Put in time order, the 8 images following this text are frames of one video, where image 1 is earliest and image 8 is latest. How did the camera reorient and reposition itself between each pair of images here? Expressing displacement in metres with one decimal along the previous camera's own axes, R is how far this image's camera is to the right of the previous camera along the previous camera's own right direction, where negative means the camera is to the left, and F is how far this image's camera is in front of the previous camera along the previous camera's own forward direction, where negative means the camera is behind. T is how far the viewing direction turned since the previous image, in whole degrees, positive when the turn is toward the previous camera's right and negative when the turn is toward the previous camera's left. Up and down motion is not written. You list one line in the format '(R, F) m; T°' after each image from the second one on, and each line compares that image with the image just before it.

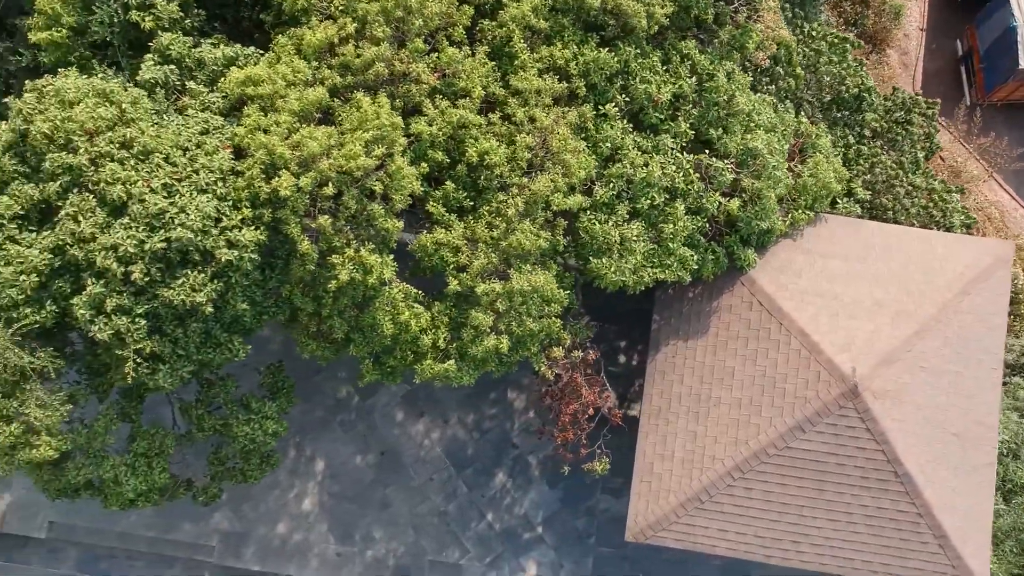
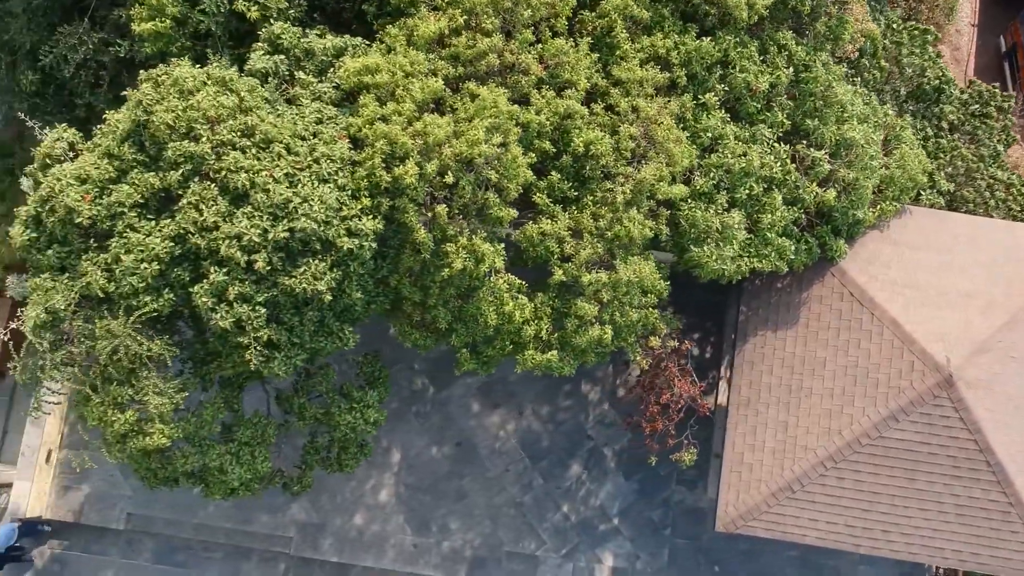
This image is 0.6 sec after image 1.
(-0.8, 0.0) m; 0°
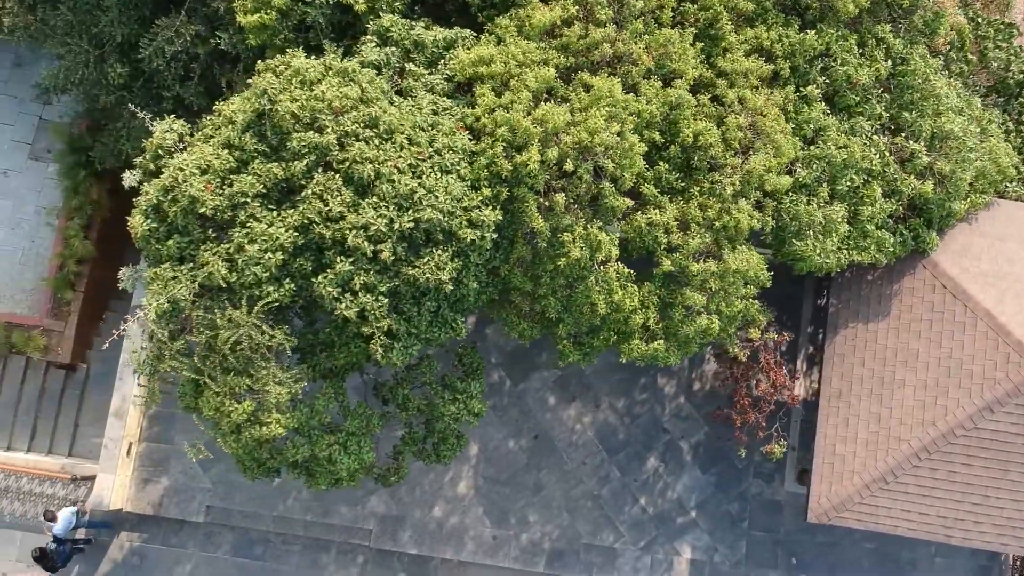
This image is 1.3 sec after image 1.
(-0.9, 0.0) m; 0°
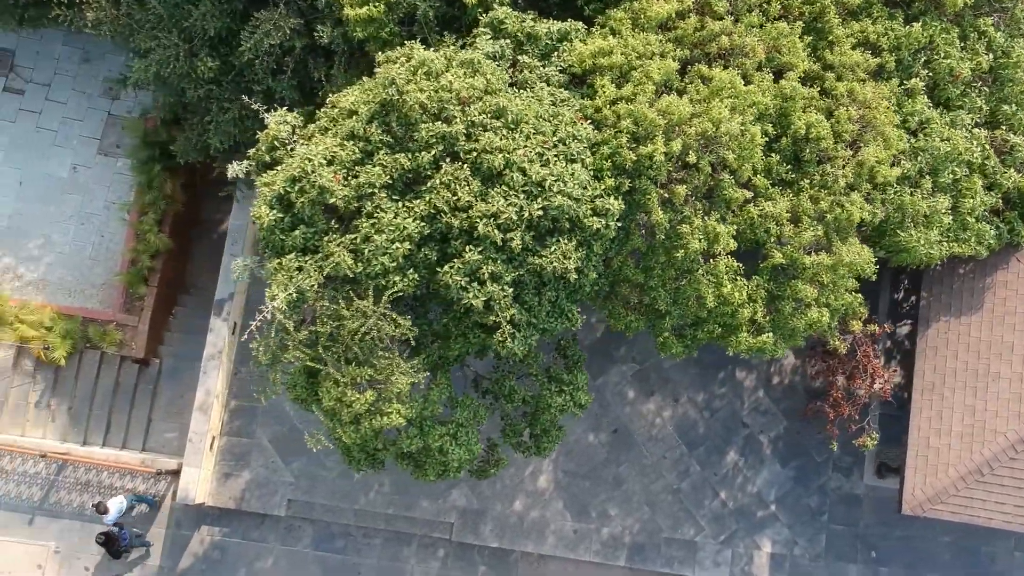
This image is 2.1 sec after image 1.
(-0.9, 0.0) m; 0°
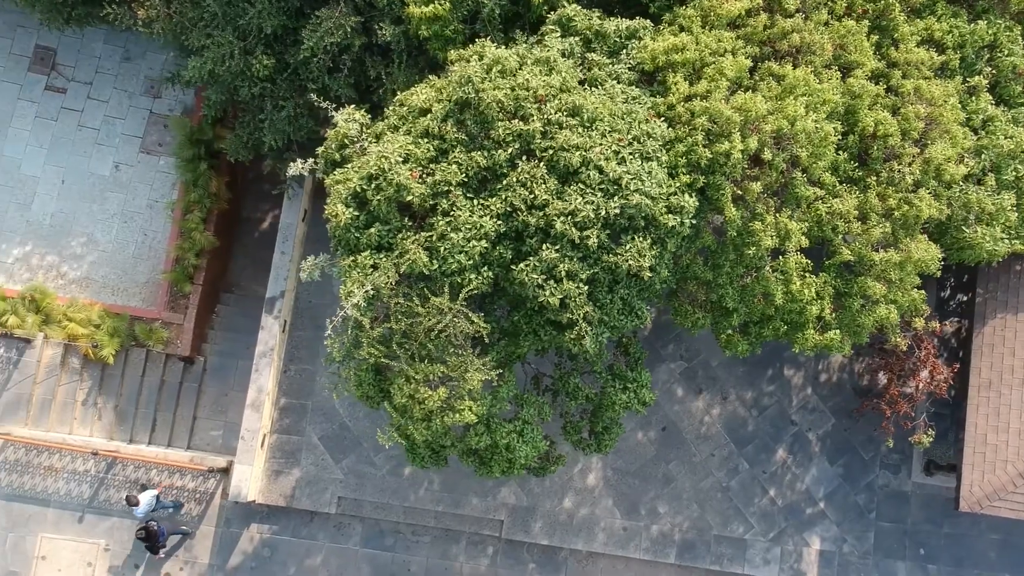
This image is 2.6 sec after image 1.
(-0.5, 0.0) m; 0°
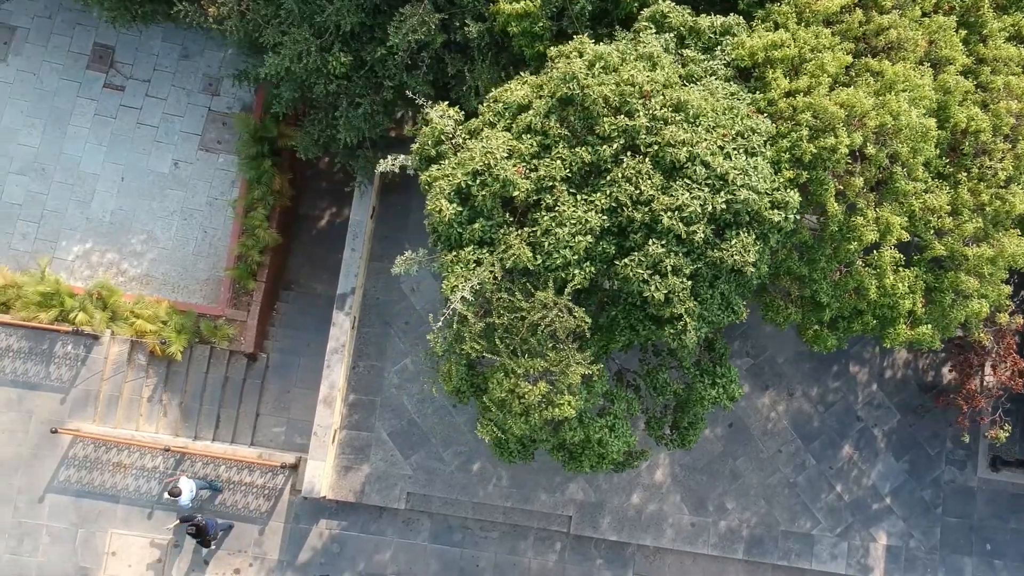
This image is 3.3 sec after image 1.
(-0.7, 0.0) m; 0°
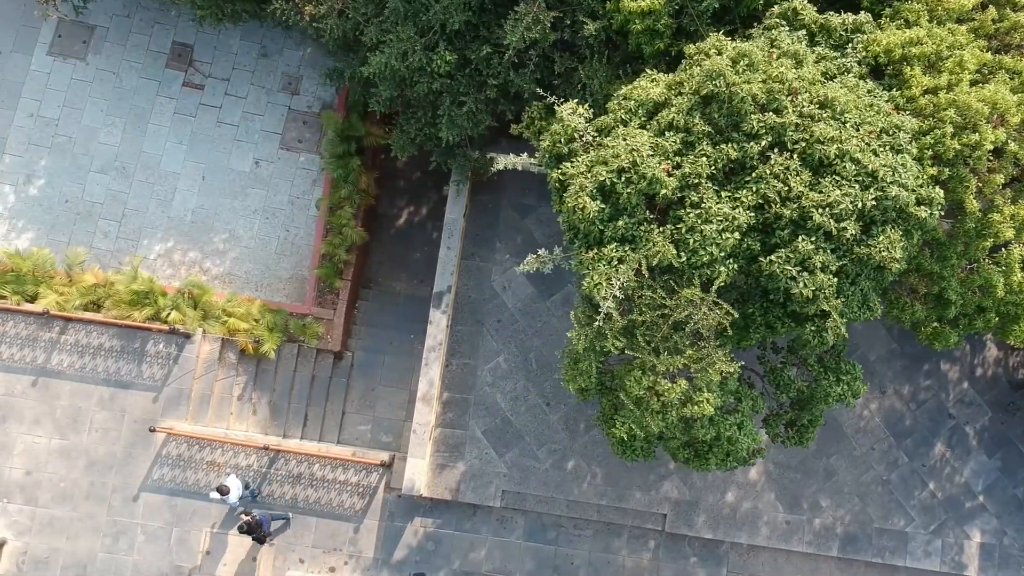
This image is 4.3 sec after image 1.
(-1.0, 0.0) m; 0°
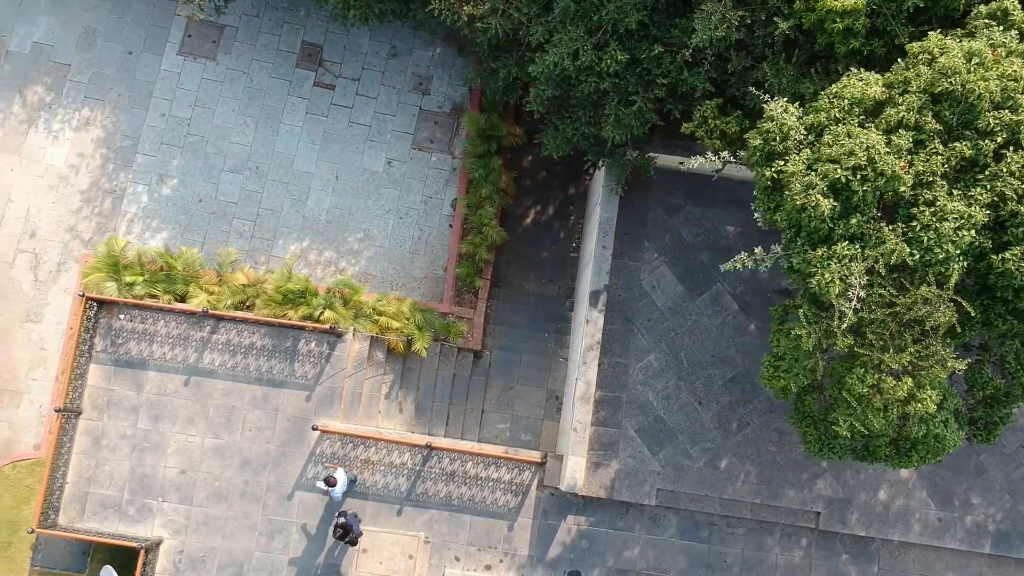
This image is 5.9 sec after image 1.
(-1.7, 0.0) m; 0°
